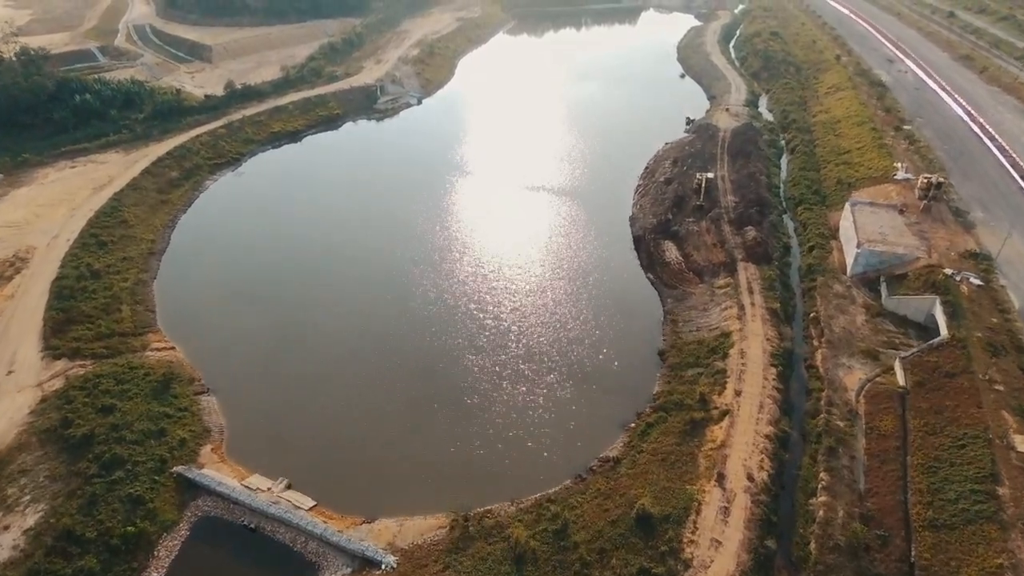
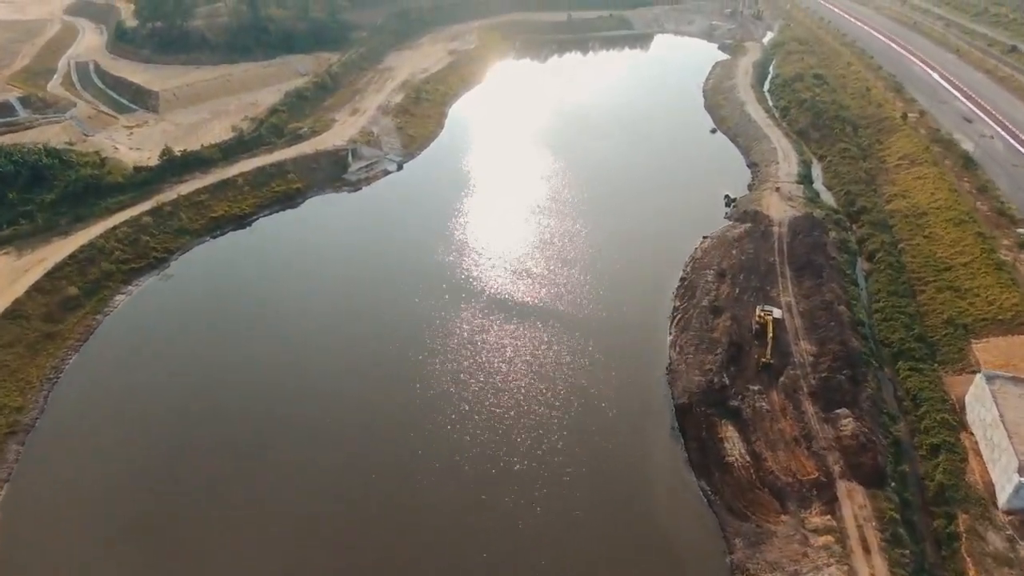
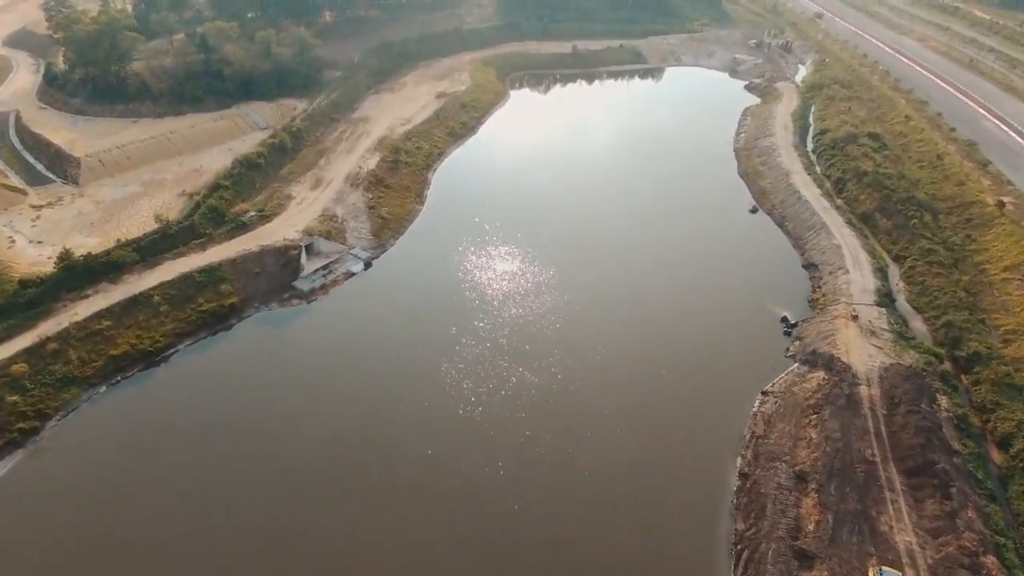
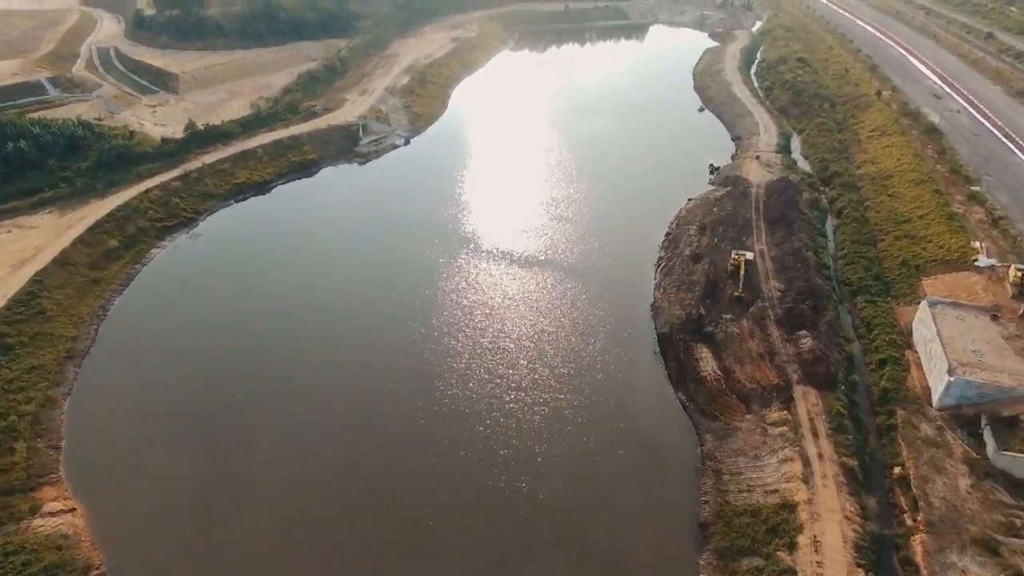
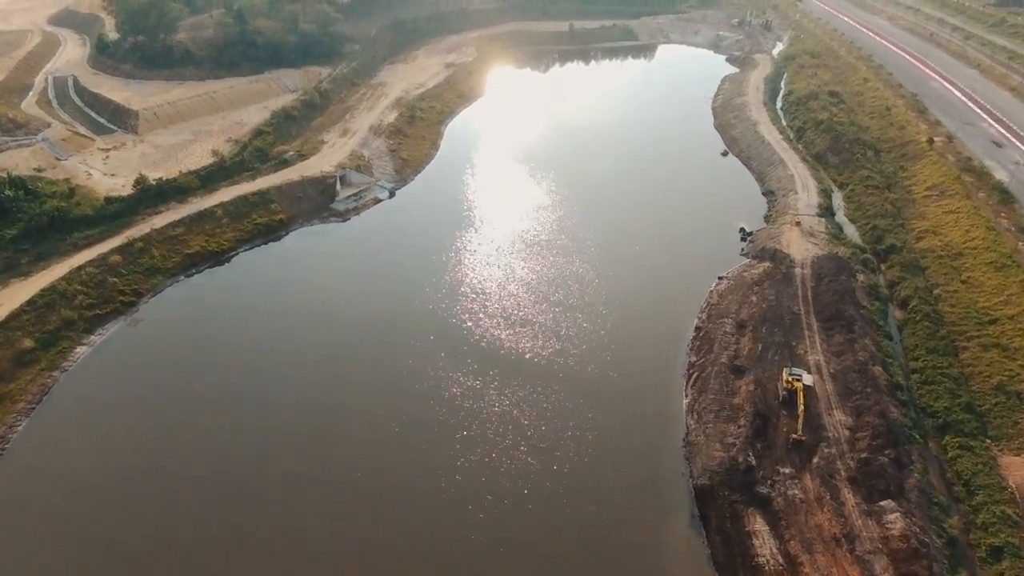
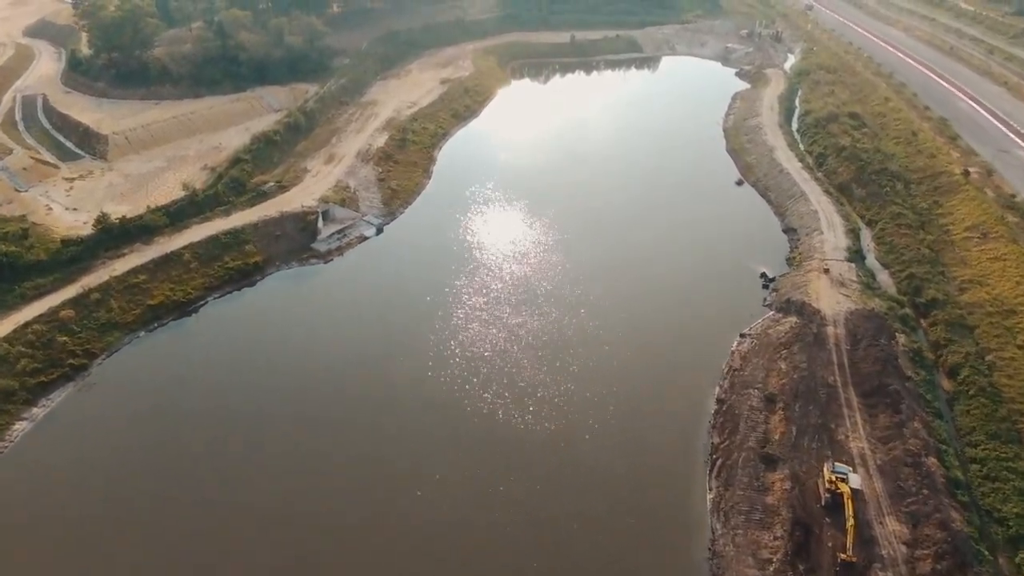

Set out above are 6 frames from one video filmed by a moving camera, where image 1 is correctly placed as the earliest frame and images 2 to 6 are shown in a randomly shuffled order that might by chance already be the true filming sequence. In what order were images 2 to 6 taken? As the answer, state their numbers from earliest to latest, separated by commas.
4, 2, 5, 6, 3
